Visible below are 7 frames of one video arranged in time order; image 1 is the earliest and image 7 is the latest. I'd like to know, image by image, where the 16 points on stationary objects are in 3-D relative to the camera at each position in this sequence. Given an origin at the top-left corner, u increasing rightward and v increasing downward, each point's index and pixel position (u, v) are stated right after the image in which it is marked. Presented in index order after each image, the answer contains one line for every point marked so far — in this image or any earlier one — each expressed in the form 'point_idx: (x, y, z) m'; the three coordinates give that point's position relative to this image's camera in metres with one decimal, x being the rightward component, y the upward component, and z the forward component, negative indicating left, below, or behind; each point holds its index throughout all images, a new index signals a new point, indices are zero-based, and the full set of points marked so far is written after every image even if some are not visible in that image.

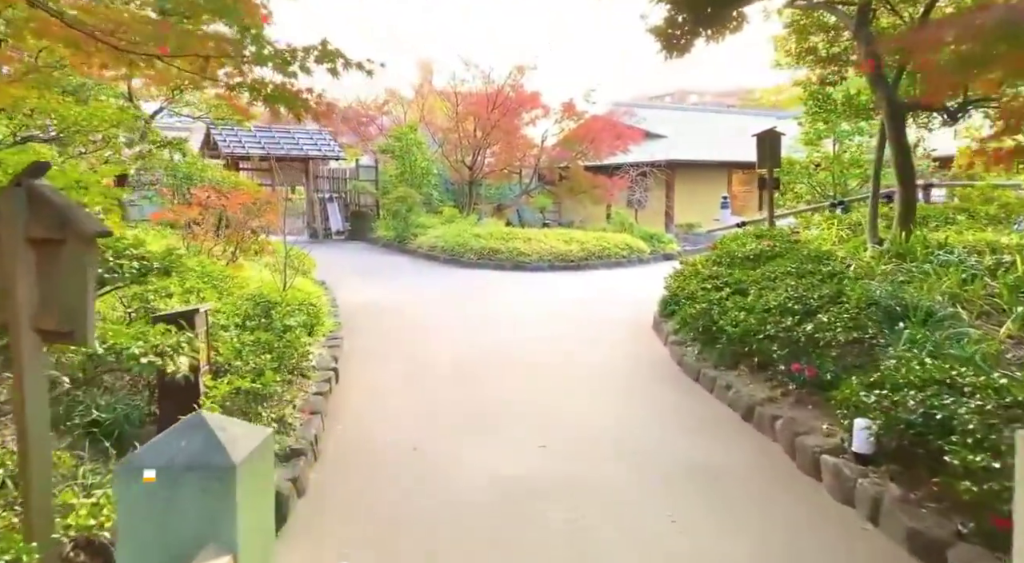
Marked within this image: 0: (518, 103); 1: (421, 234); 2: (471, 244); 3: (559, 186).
0: (+0.1, +3.2, +12.5) m
1: (-1.6, +0.8, +12.0) m
2: (-0.6, +0.6, +10.3) m
3: (+1.0, +2.0, +14.1) m
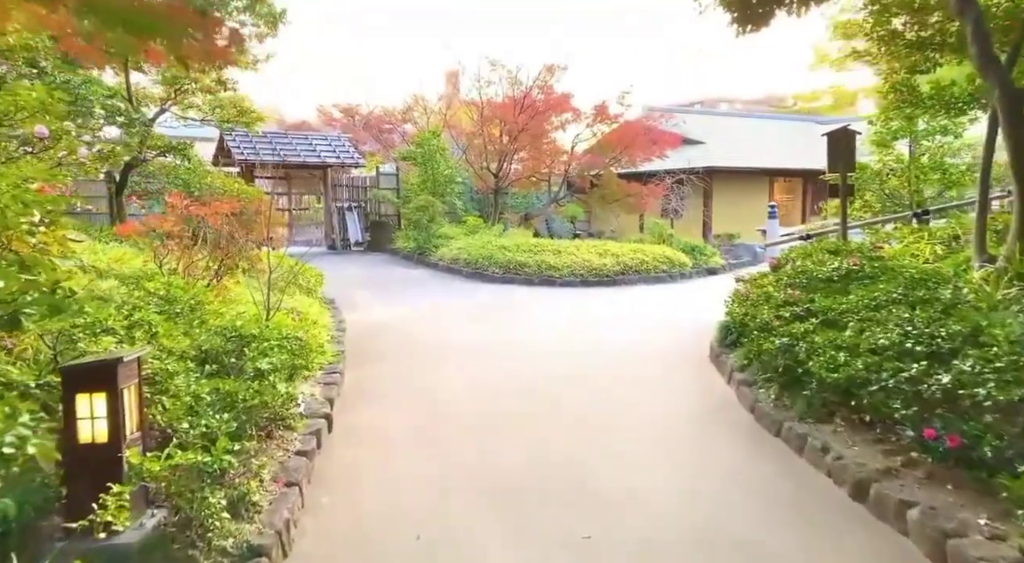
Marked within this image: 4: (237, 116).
0: (+0.6, +3.0, +11.7) m
1: (-1.1, +0.6, +11.3) m
2: (-0.2, +0.4, +9.5) m
3: (+1.5, +1.7, +13.2) m
4: (-3.4, +2.1, +8.5) m
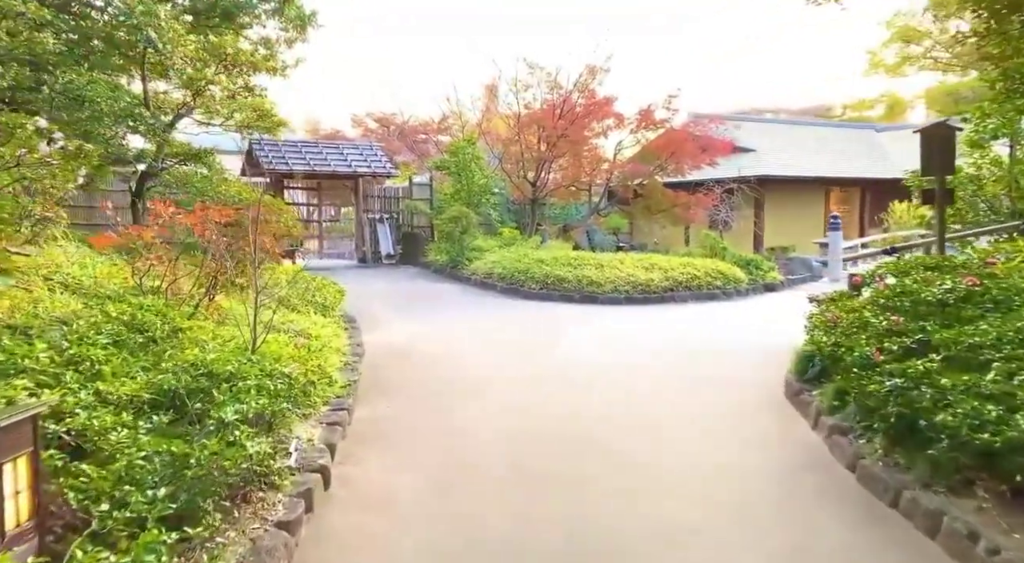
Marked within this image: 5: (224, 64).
0: (+1.2, +2.7, +11.0) m
1: (-0.5, +0.4, +10.6) m
2: (+0.3, +0.1, +8.8) m
3: (+2.2, +1.4, +12.5) m
4: (-3.0, +1.9, +8.0) m
5: (-3.1, +2.5, +7.7) m
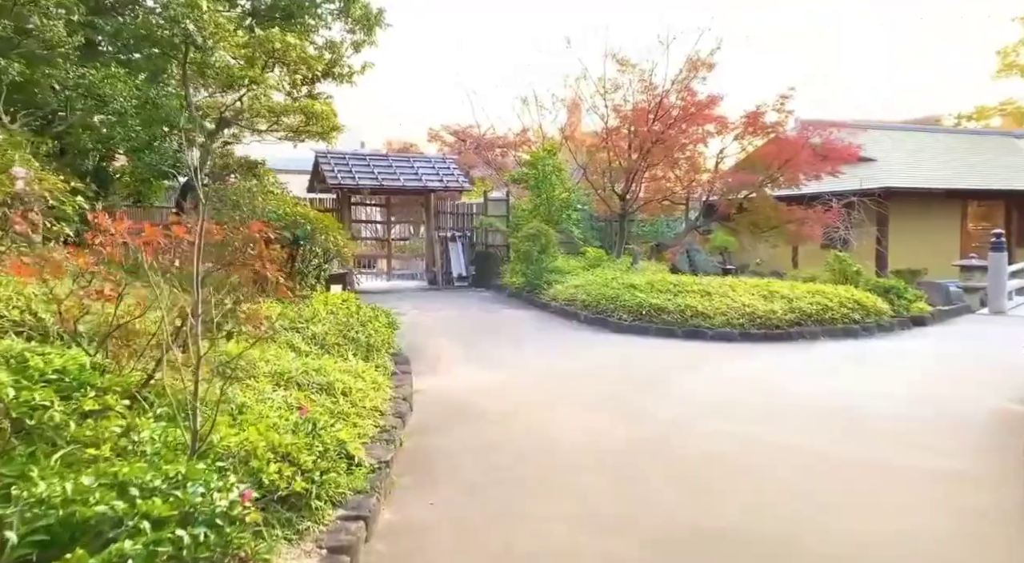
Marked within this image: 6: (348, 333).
0: (+2.4, +2.3, +9.6) m
1: (+0.6, 0.0, +9.4) m
2: (+1.2, -0.2, +7.4) m
3: (+3.6, +1.0, +10.9) m
4: (-2.1, +1.6, +7.1) m
5: (-2.3, +2.2, +6.8) m
6: (-1.1, -0.4, +4.7) m
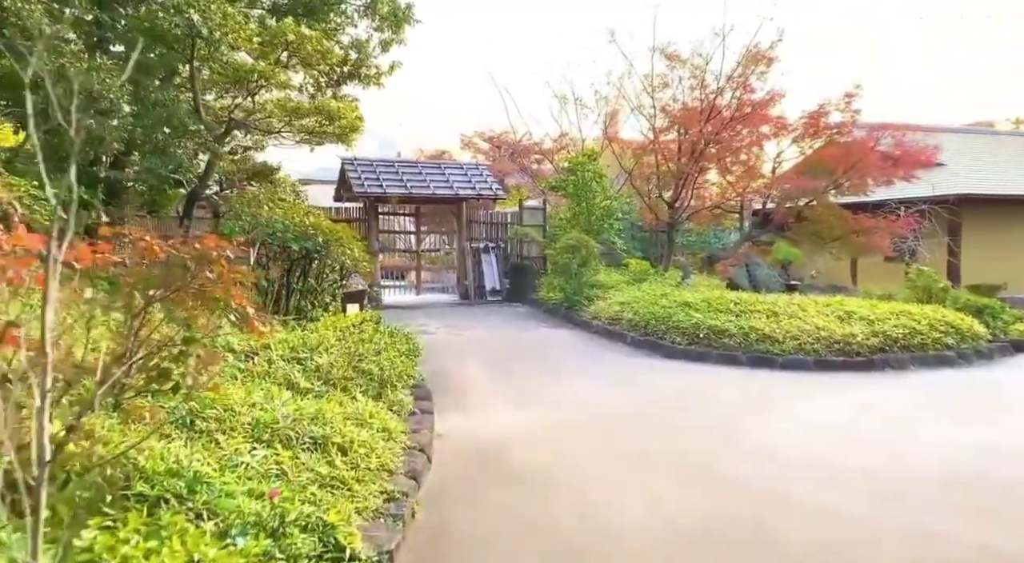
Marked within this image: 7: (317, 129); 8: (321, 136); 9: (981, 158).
0: (+2.9, +2.1, +8.7) m
1: (+1.1, -0.2, +8.5) m
2: (+1.6, -0.3, +6.6) m
3: (+4.1, +0.7, +9.9) m
4: (-1.7, +1.4, +6.4) m
5: (-1.9, +2.1, +6.1) m
6: (-0.9, -0.5, +4.0) m
7: (-1.8, +1.4, +6.5) m
8: (-1.8, +1.4, +6.5) m
9: (+8.4, +2.2, +12.3) m
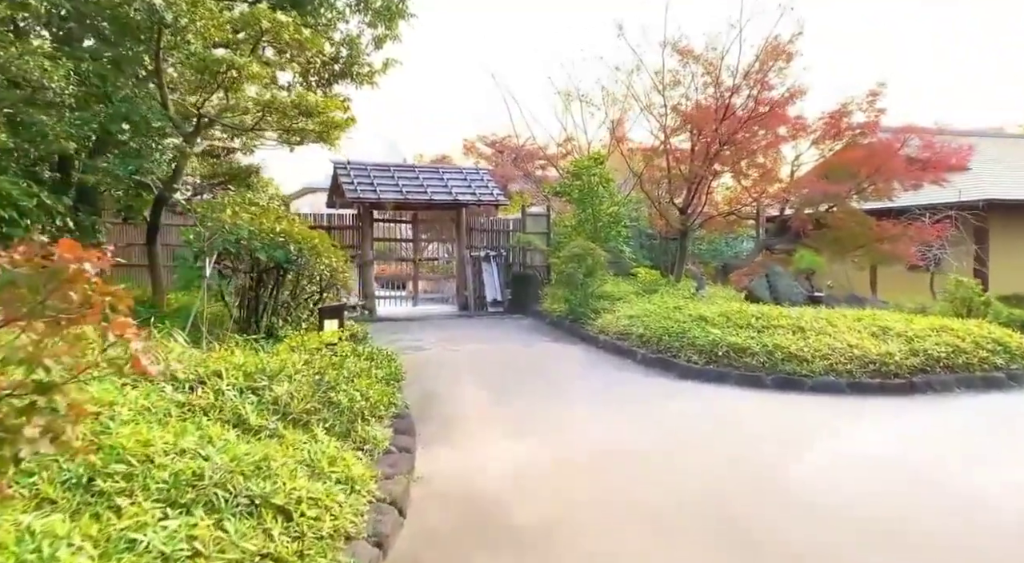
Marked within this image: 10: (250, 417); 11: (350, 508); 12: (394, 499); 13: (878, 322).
0: (+2.9, +2.0, +8.2) m
1: (+1.1, -0.3, +8.0) m
2: (+1.6, -0.5, +6.0) m
3: (+4.2, +0.6, +9.3) m
4: (-1.7, +1.3, +5.9) m
5: (-1.9, +2.0, +5.6) m
6: (-0.9, -0.6, +3.4) m
7: (-1.8, +1.3, +5.9) m
8: (-1.9, +1.3, +6.0) m
9: (+8.5, +2.1, +11.7) m
10: (-1.1, -0.6, +3.0) m
11: (-0.6, -0.8, +2.5) m
12: (-0.5, -0.9, +2.8) m
13: (+3.2, -0.4, +6.0) m
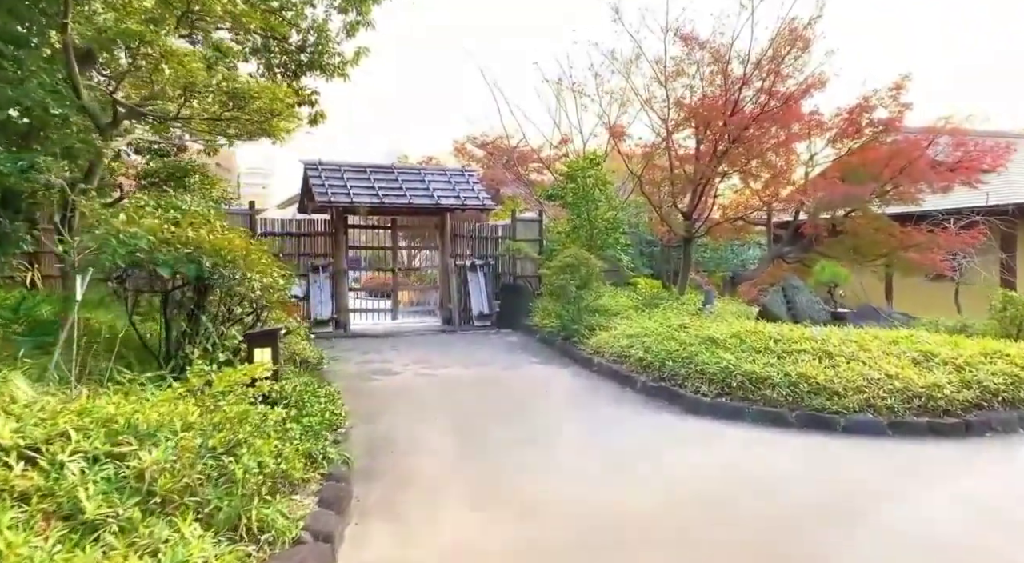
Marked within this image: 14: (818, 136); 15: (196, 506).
0: (+2.8, +1.8, +7.3) m
1: (+1.0, -0.5, +7.1) m
2: (+1.4, -0.6, +5.1) m
3: (+4.0, +0.4, +8.5) m
4: (-1.9, +1.2, +5.0) m
5: (-2.1, +1.8, +4.8) m
6: (-1.1, -0.7, +2.6) m
7: (-2.0, +1.2, +5.1) m
8: (-2.0, +1.2, +5.1) m
9: (+8.3, +1.9, +10.8) m
10: (-1.3, -0.7, +2.1) m
11: (-0.8, -0.9, +1.6) m
12: (-0.6, -1.0, +1.9) m
13: (+3.1, -0.5, +5.1) m
14: (+3.5, +1.7, +7.6) m
15: (-1.1, -0.7, +2.3) m
